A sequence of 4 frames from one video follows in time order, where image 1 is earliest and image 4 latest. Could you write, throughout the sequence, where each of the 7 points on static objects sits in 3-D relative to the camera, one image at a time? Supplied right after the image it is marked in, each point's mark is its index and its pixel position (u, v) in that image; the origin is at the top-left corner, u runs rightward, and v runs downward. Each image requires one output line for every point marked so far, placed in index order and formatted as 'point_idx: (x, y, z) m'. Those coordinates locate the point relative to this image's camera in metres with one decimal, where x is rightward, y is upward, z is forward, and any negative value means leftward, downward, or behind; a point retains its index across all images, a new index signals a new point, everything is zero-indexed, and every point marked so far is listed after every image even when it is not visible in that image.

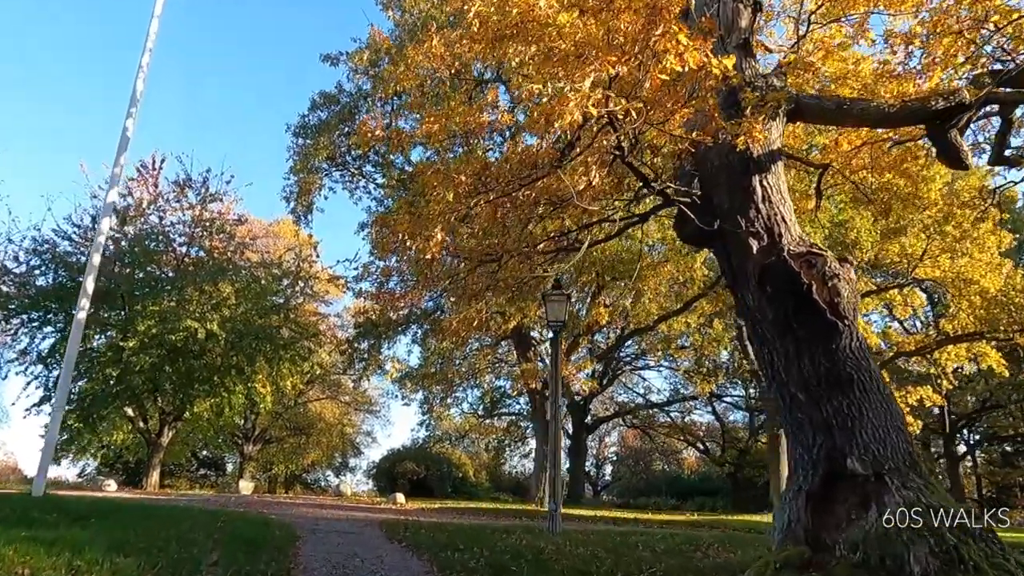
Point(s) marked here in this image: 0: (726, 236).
0: (+2.0, +0.5, +7.0) m
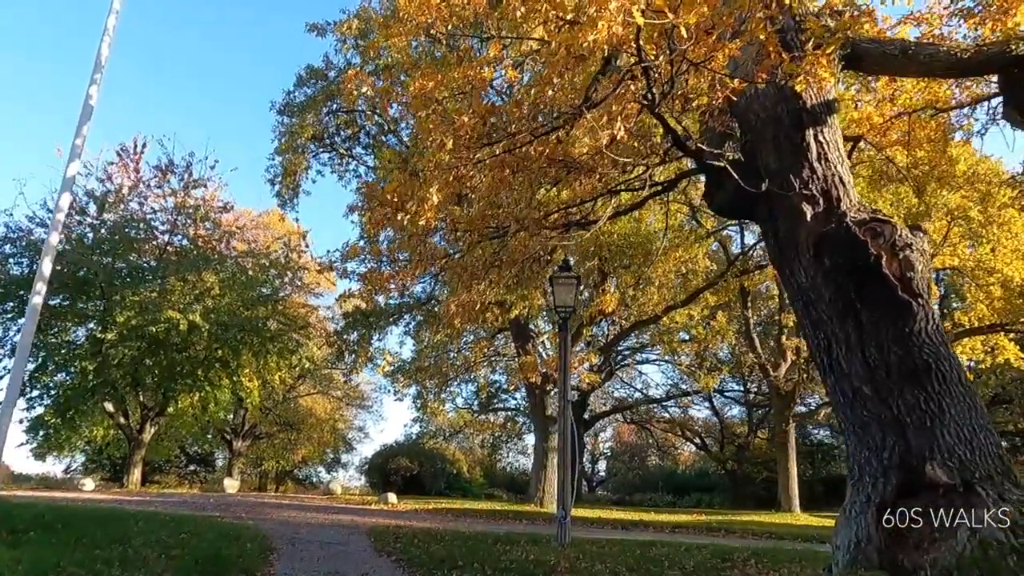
0: (+2.0, +0.7, +6.0) m
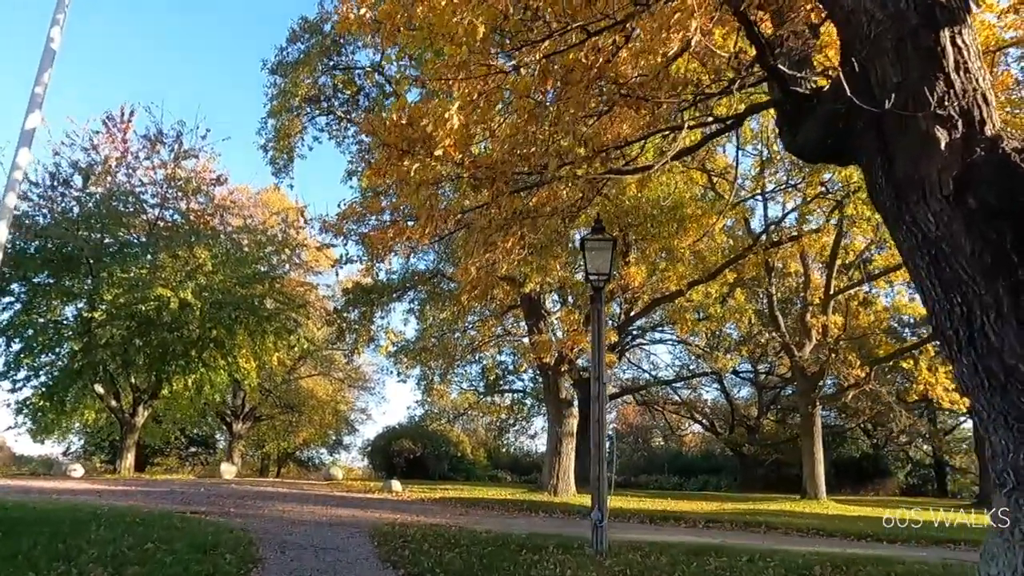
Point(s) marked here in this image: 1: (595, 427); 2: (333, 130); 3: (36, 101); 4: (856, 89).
0: (+2.3, +1.0, +4.6) m
1: (+0.8, -1.4, +7.8) m
2: (-4.2, +3.7, +18.1) m
3: (-6.3, +2.5, +10.2) m
4: (+2.2, +1.3, +4.9) m
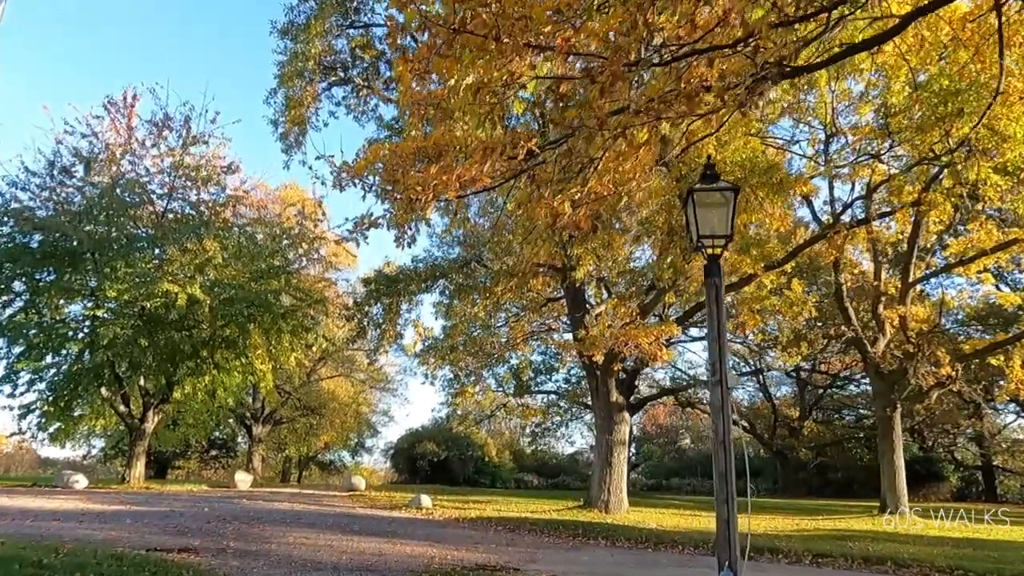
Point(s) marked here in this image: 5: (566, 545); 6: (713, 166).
0: (+2.8, +1.2, +2.4) m
1: (+1.5, -1.1, +5.6) m
2: (-3.3, +3.9, +16.0) m
3: (-5.7, +2.7, +8.2) m
4: (+2.7, +1.5, +2.7) m
5: (+0.8, -3.6, +10.9) m
6: (+1.6, +1.0, +6.2) m
